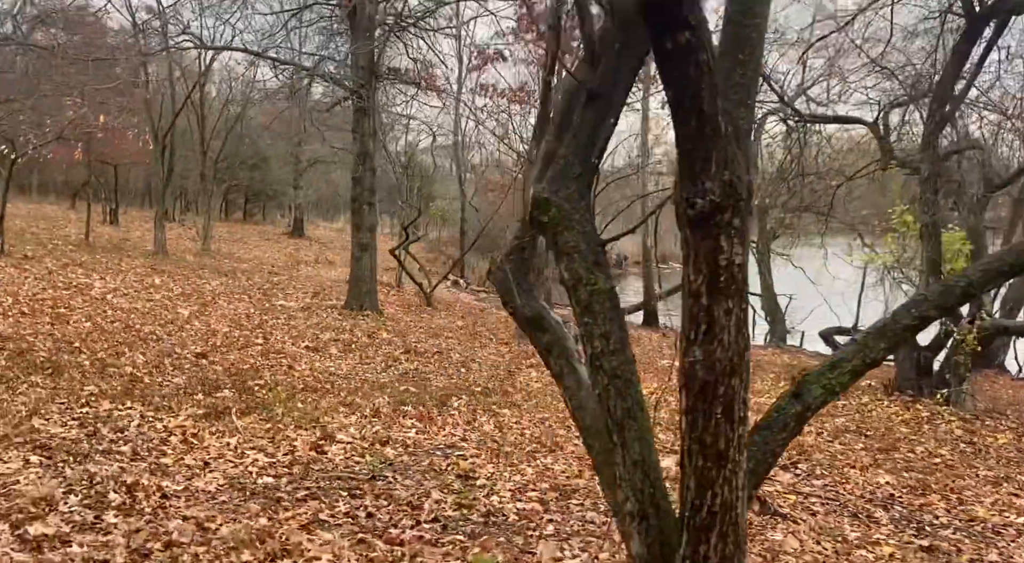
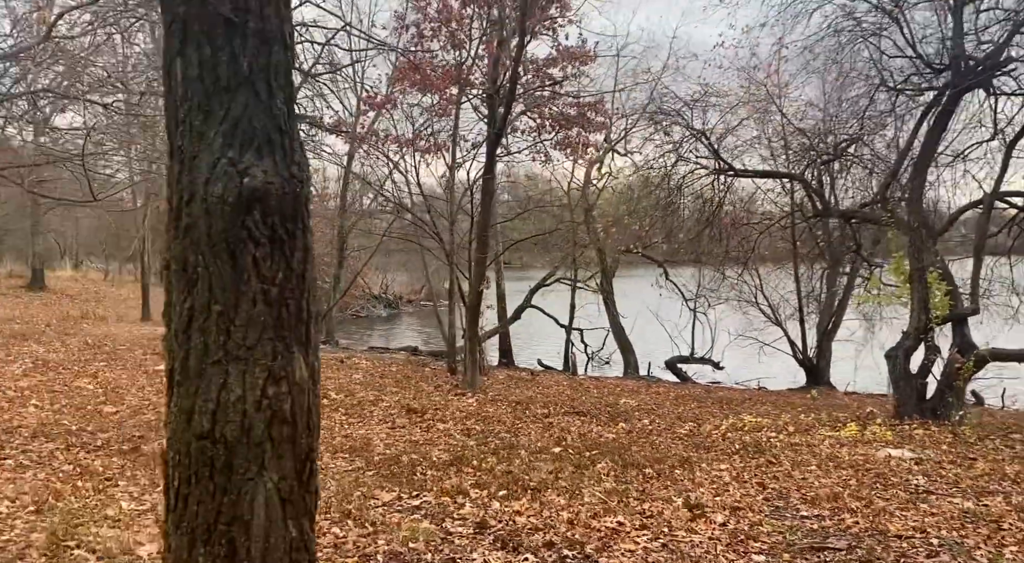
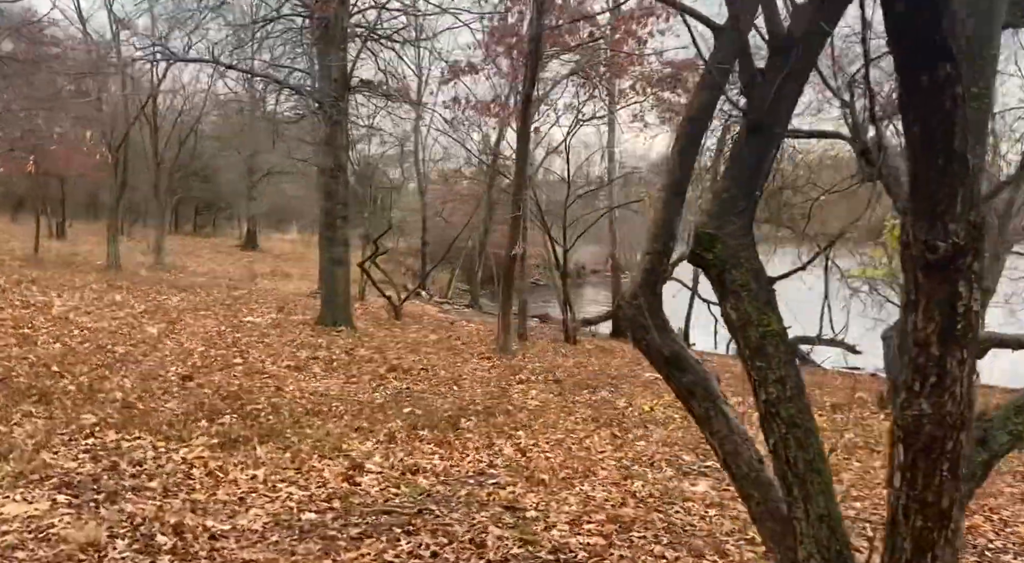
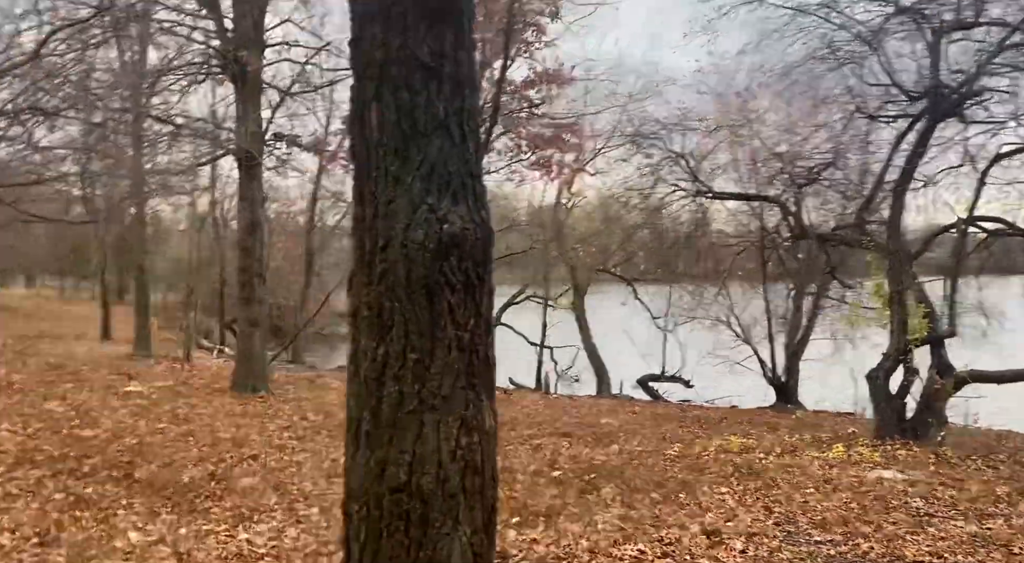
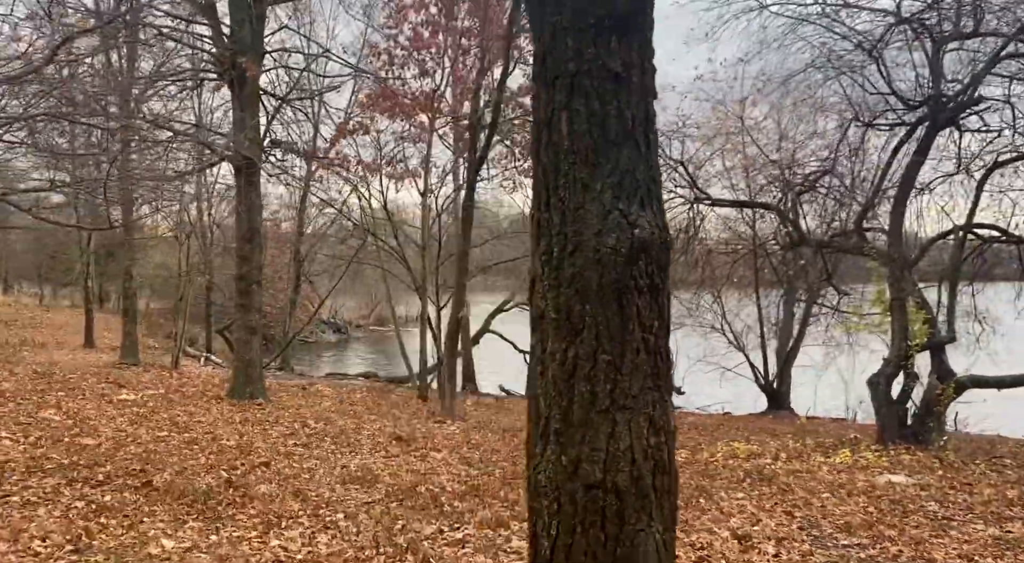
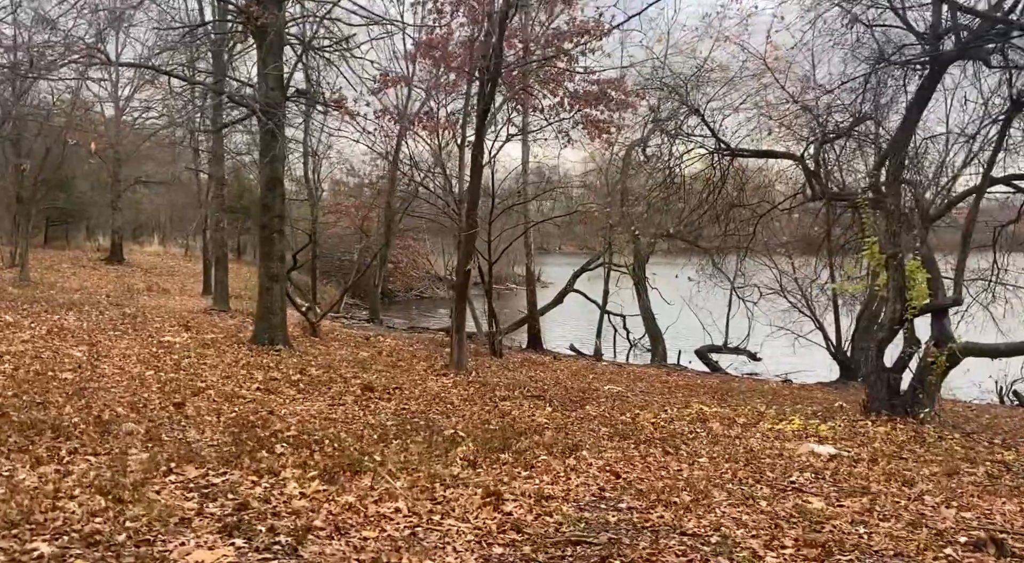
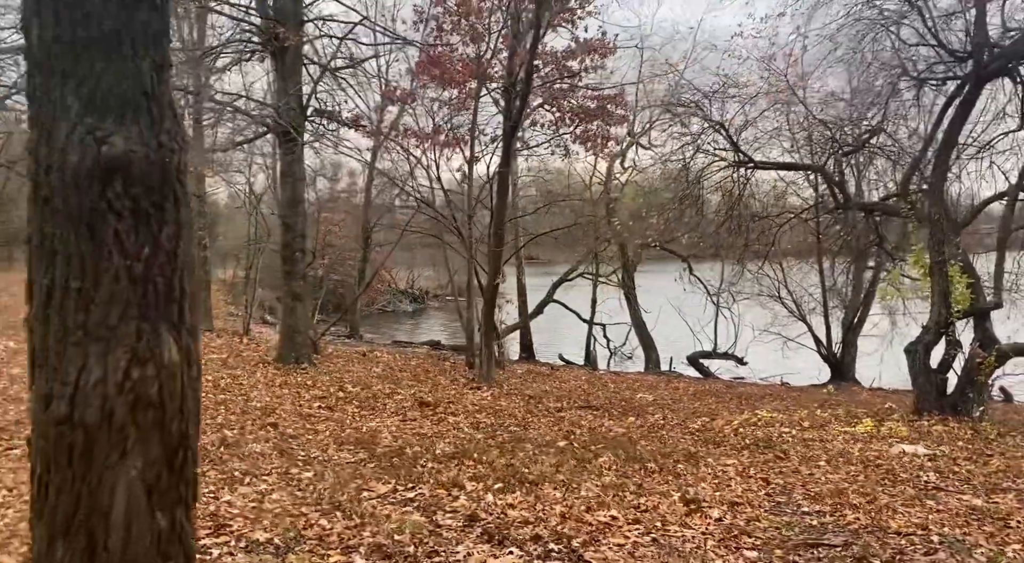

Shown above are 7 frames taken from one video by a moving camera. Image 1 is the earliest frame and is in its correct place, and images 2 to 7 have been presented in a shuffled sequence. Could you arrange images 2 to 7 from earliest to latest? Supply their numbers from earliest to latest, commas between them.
3, 6, 7, 2, 4, 5
